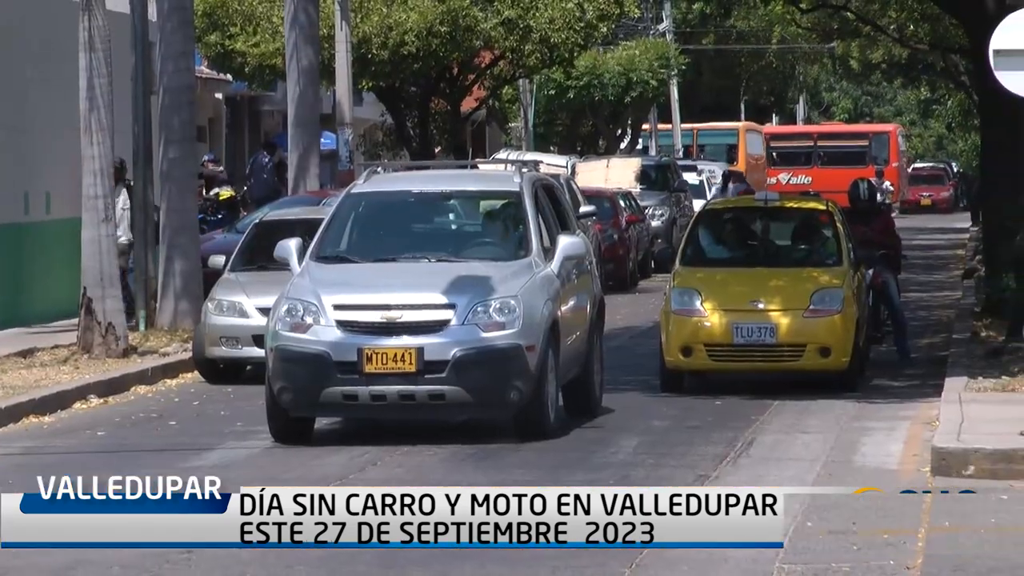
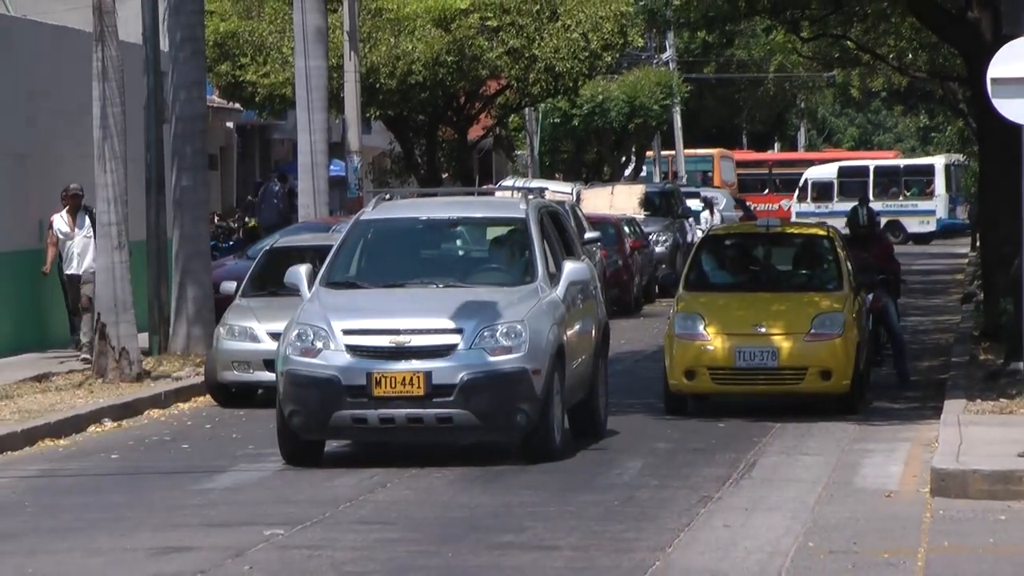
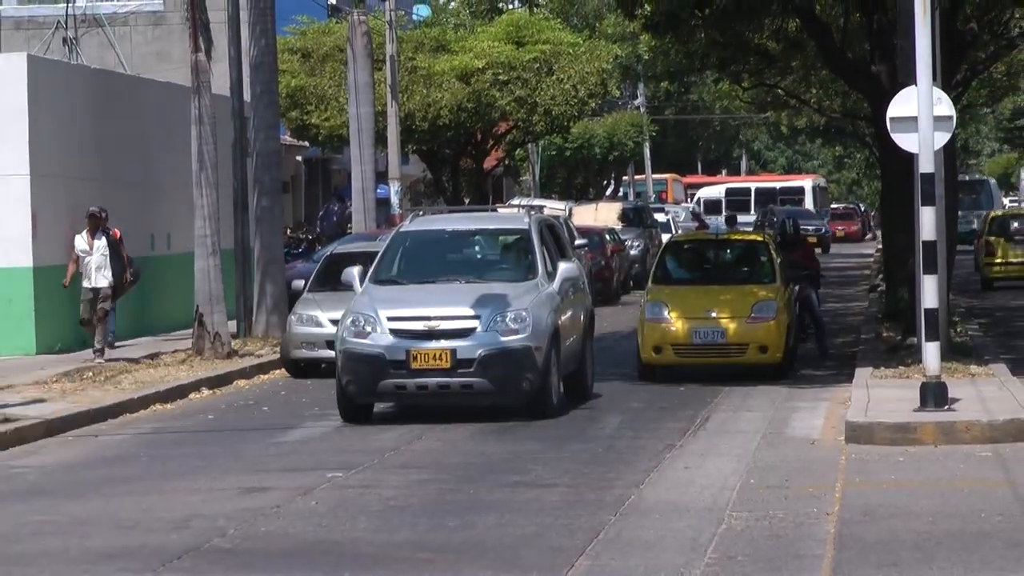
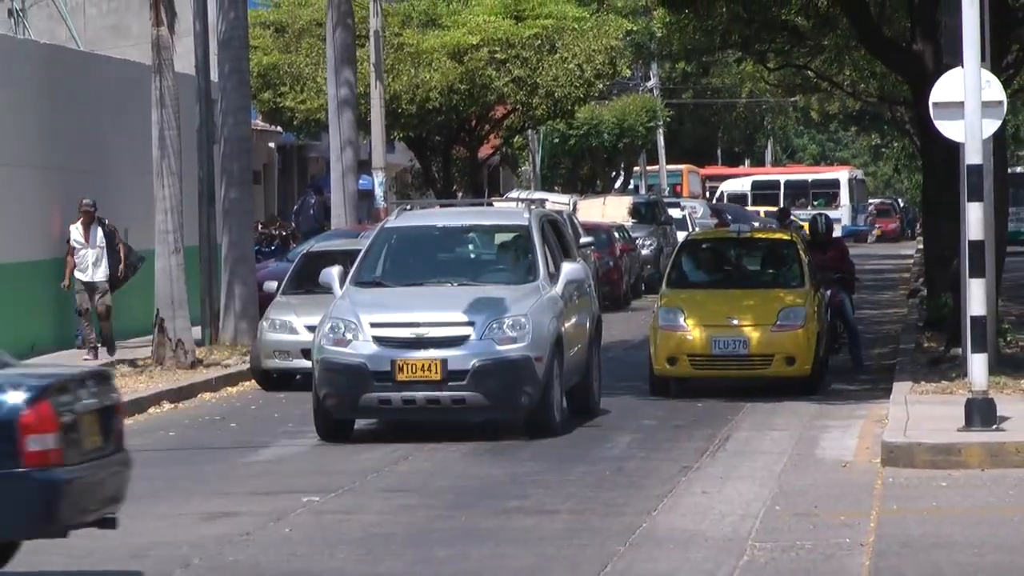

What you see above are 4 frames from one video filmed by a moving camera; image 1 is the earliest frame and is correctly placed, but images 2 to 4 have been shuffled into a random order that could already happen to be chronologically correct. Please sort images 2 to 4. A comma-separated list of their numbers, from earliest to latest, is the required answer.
2, 4, 3
